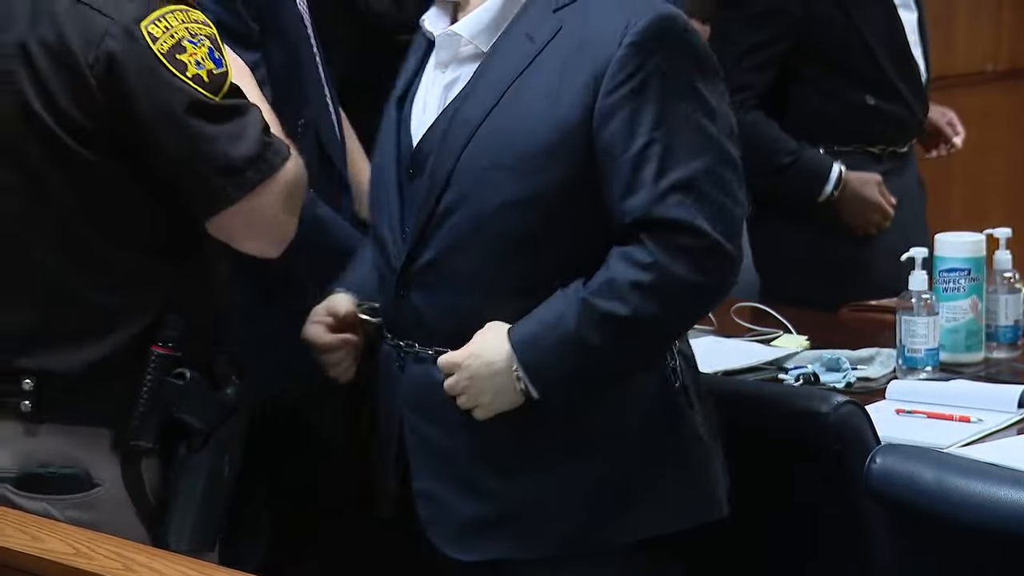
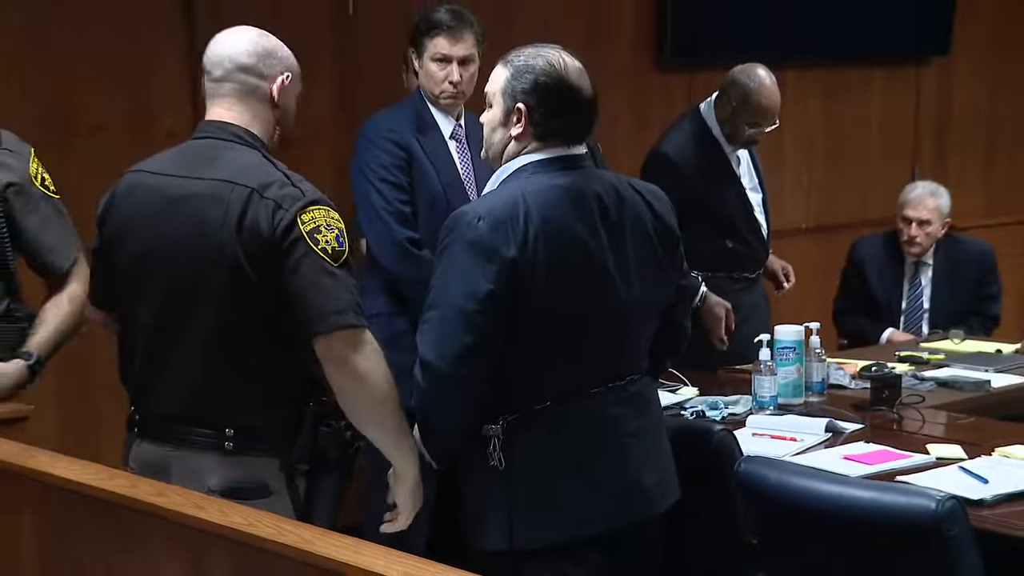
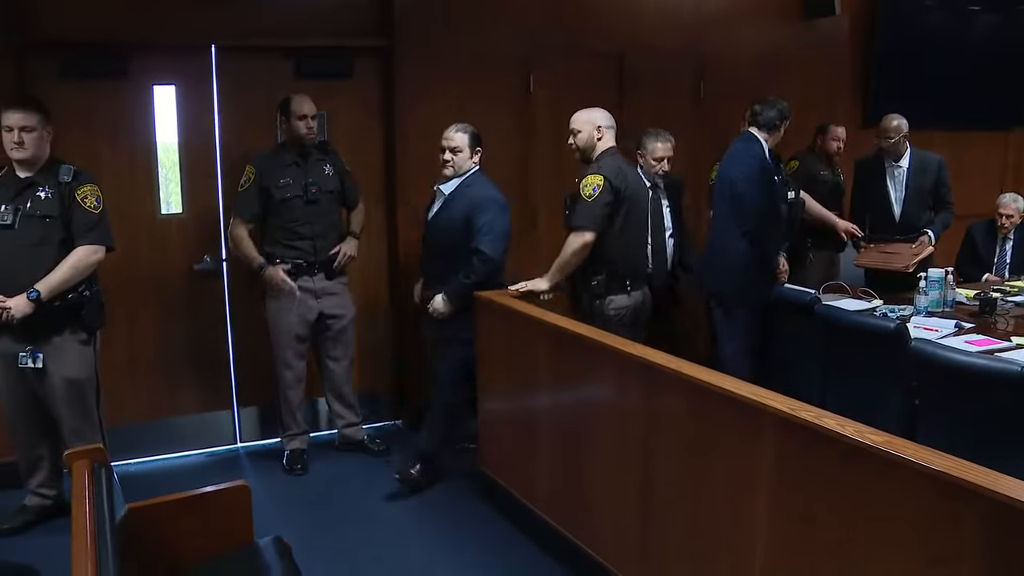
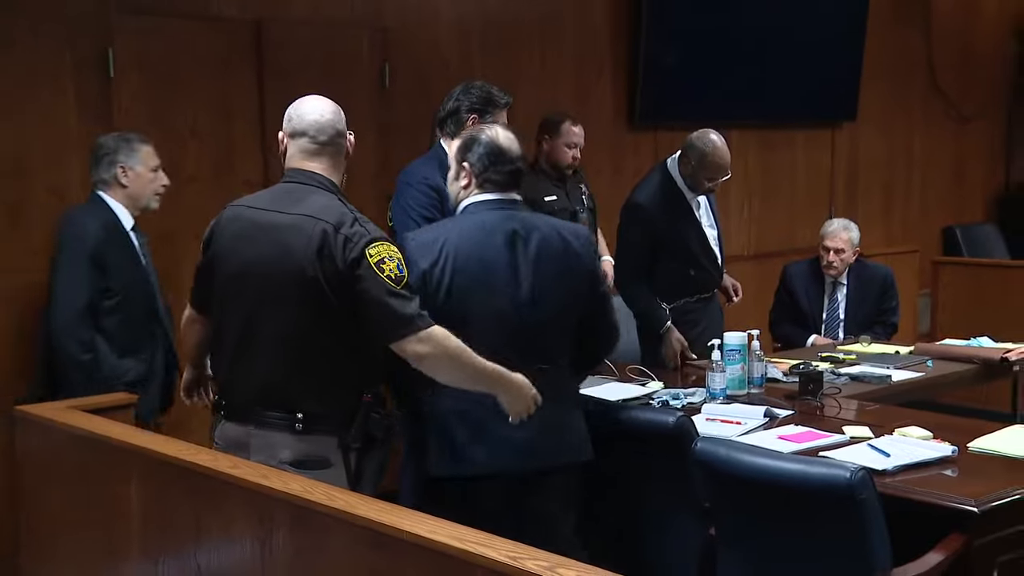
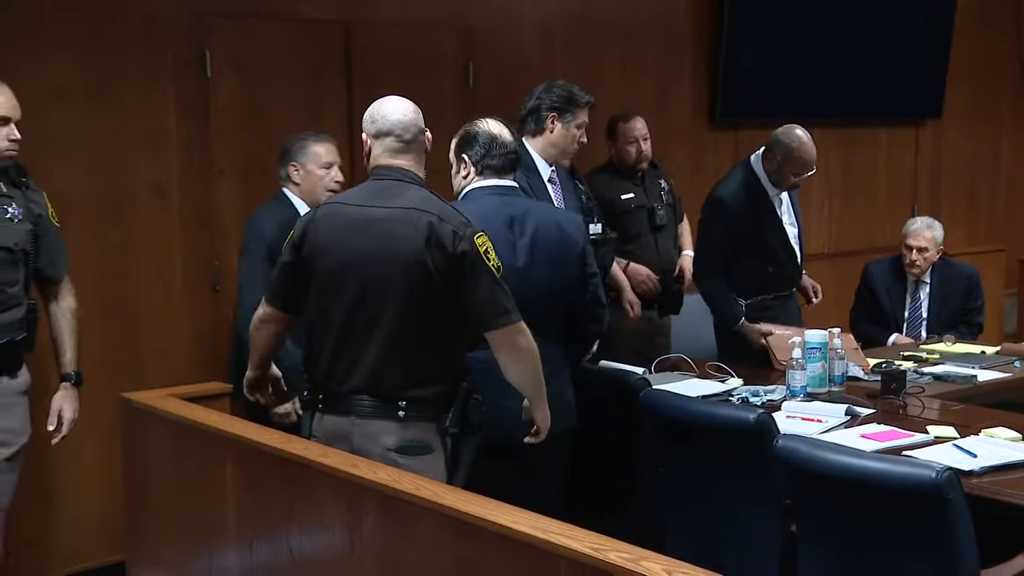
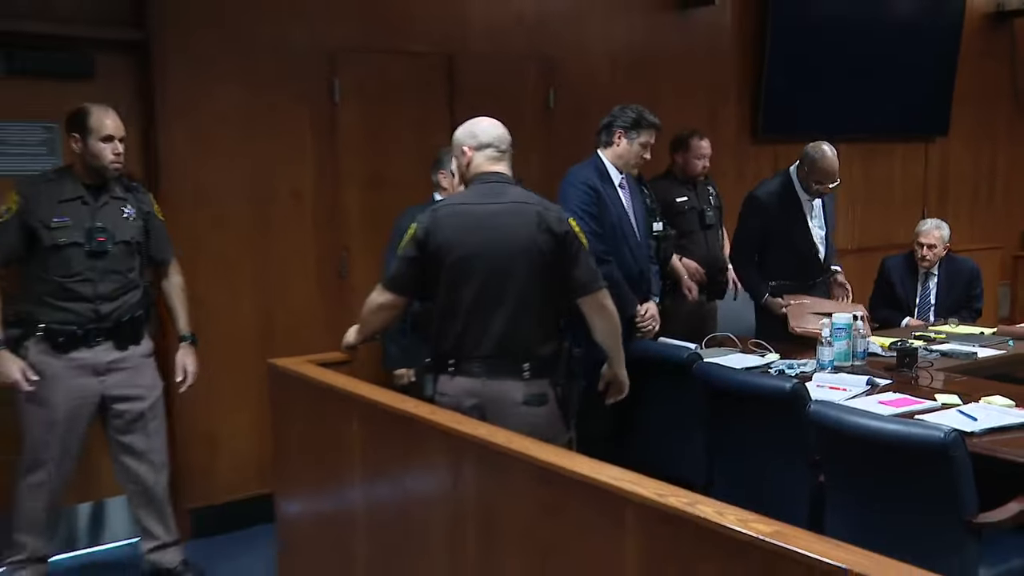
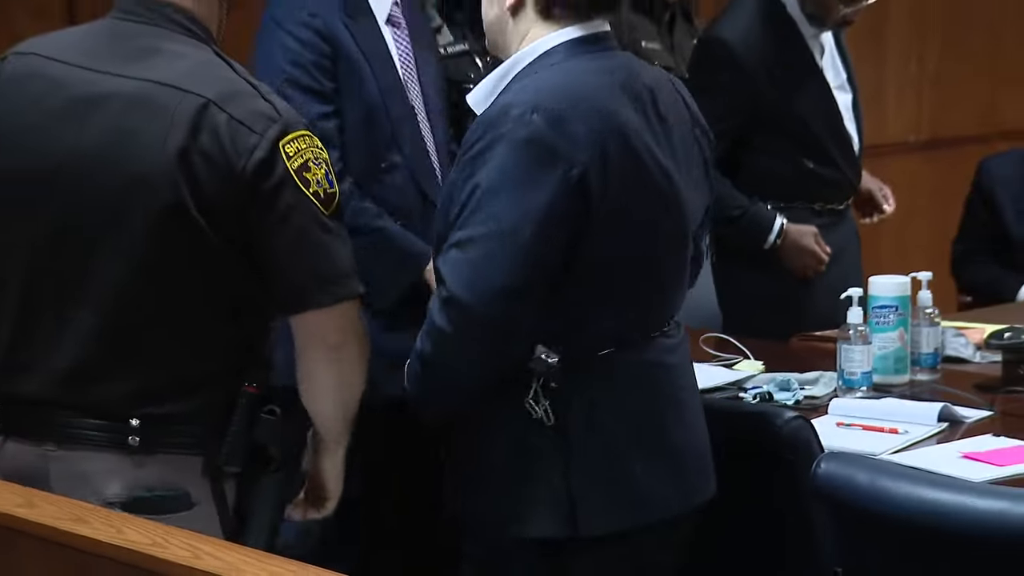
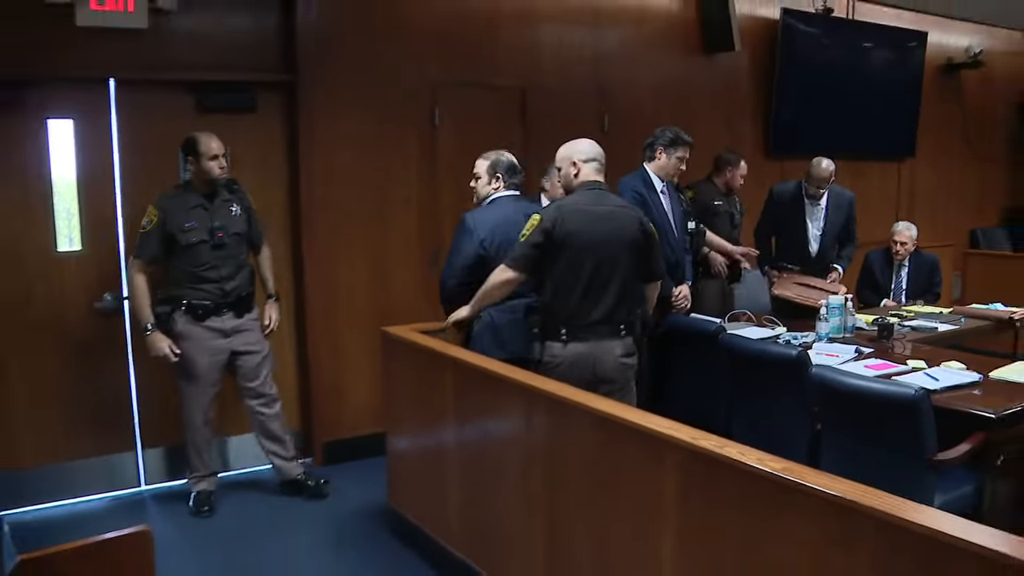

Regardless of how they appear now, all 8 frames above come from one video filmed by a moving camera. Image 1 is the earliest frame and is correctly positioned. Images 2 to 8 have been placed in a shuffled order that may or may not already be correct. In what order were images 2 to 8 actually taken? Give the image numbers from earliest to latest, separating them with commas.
7, 2, 4, 5, 6, 8, 3
